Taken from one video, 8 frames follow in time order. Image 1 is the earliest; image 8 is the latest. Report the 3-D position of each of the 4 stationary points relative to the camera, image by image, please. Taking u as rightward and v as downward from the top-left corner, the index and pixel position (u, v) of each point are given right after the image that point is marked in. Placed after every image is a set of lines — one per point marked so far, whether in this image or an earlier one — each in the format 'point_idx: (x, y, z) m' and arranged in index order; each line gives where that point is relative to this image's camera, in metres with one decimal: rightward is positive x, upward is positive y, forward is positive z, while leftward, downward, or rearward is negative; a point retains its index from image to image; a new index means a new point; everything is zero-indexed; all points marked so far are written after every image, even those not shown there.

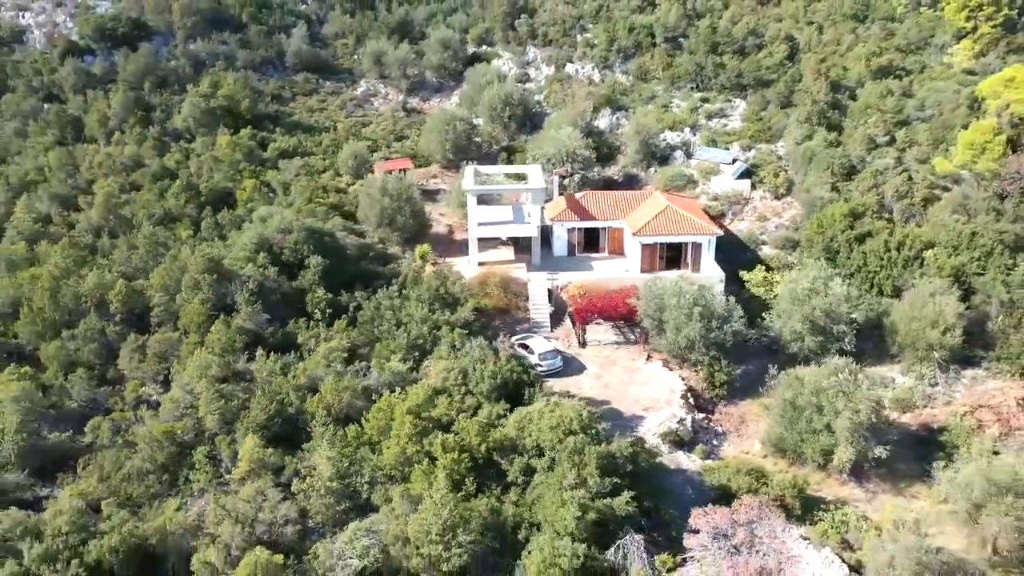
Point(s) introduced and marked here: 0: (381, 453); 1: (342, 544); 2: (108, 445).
0: (-2.9, -3.8, +17.4) m
1: (-3.4, -5.2, +15.7) m
2: (-9.8, -3.8, +18.8) m
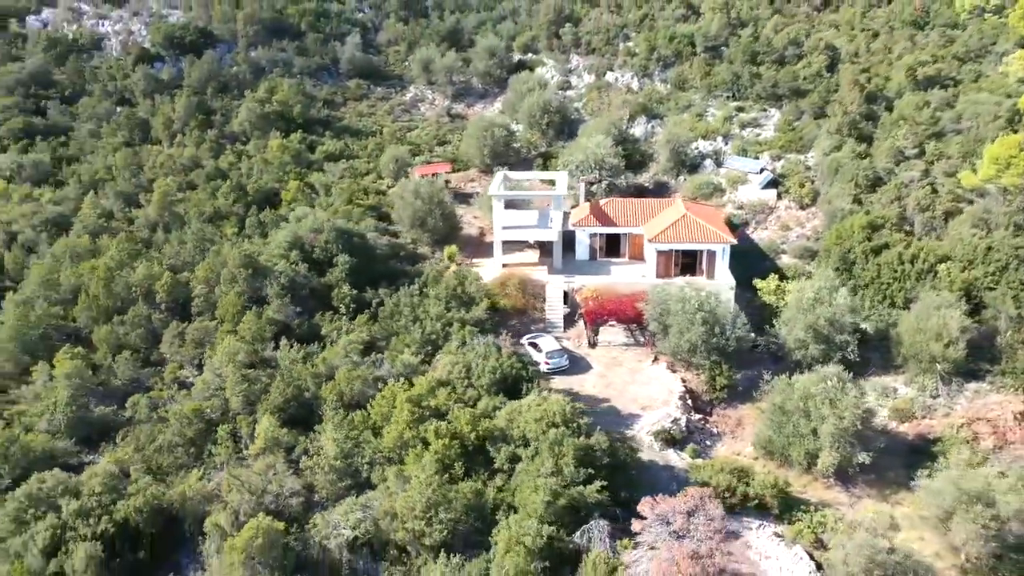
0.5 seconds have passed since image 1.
0: (-3.2, -3.7, +19.0) m
1: (-3.9, -5.1, +17.3) m
2: (-9.9, -3.5, +20.9) m
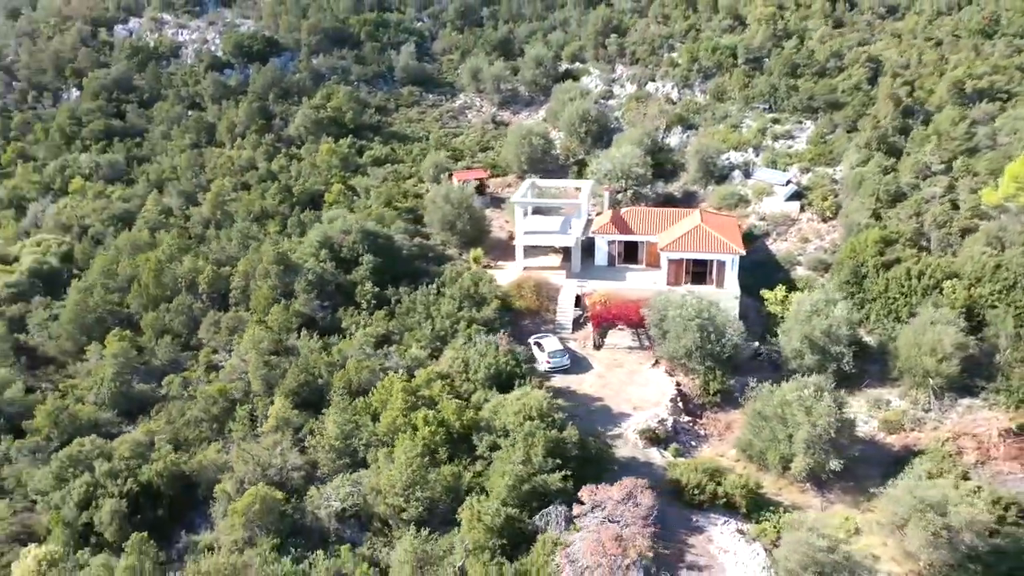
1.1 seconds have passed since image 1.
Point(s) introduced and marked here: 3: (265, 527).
0: (-3.6, -3.7, +20.9) m
1: (-4.5, -5.1, +19.3) m
2: (-10.1, -3.3, +23.4) m
3: (-5.9, -5.7, +18.5) m
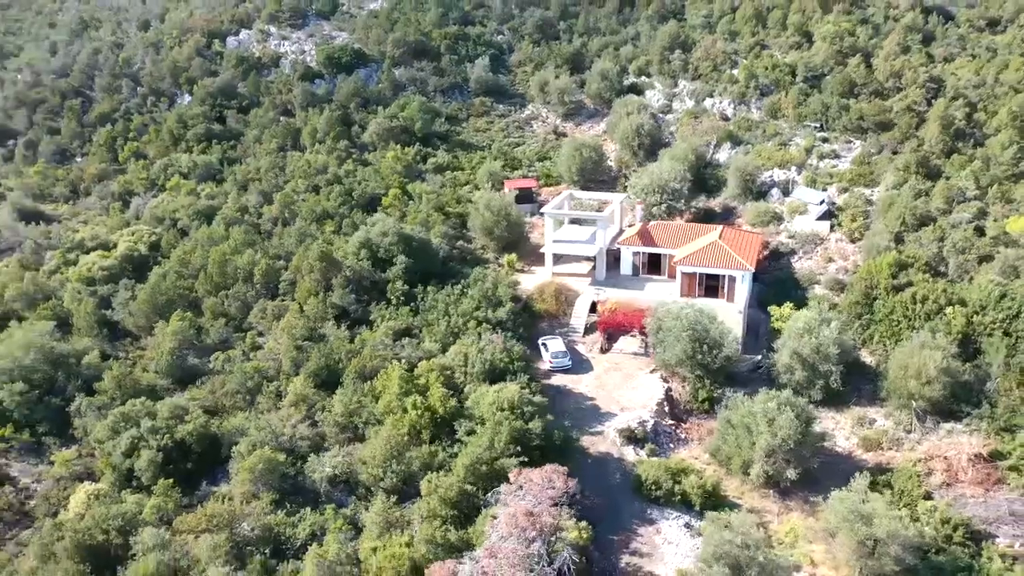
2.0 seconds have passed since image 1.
0: (-4.1, -3.6, +23.8) m
1: (-5.3, -4.9, +22.3) m
2: (-10.2, -2.9, +27.2) m
3: (-6.9, -5.5, +21.8) m
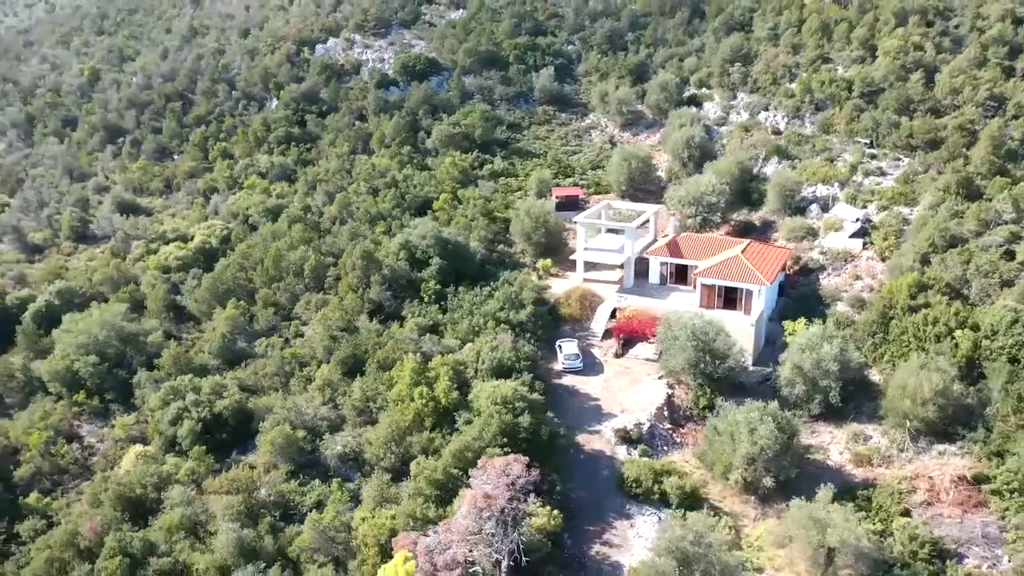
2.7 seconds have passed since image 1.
0: (-4.1, -3.5, +26.2) m
1: (-5.5, -4.8, +24.9) m
2: (-9.7, -2.6, +30.3) m
3: (-7.2, -5.3, +24.5) m
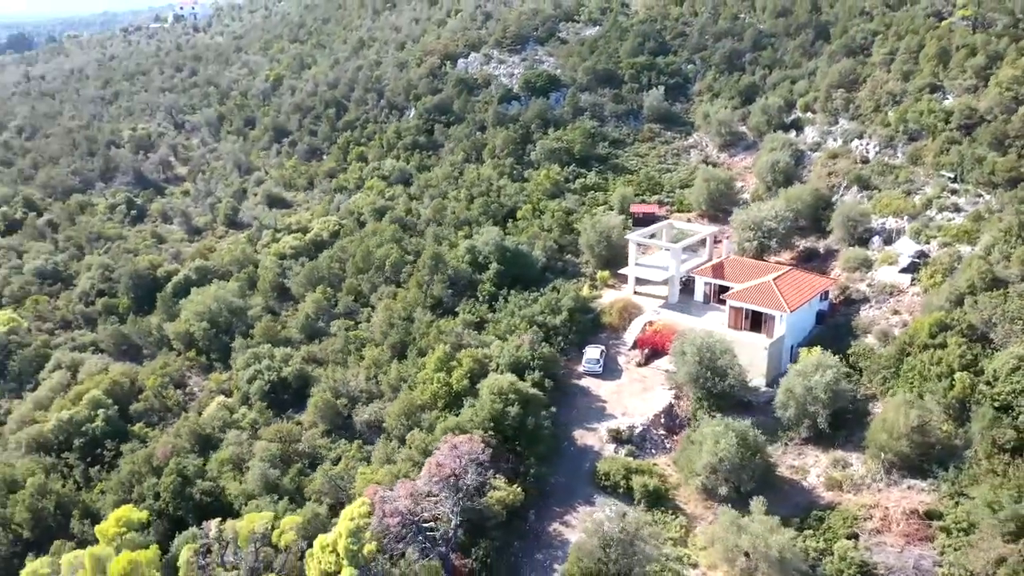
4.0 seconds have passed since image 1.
0: (-3.7, -3.4, +30.7) m
1: (-5.5, -4.6, +29.7) m
2: (-8.2, -2.1, +35.9) m
3: (-7.2, -5.0, +29.7) m
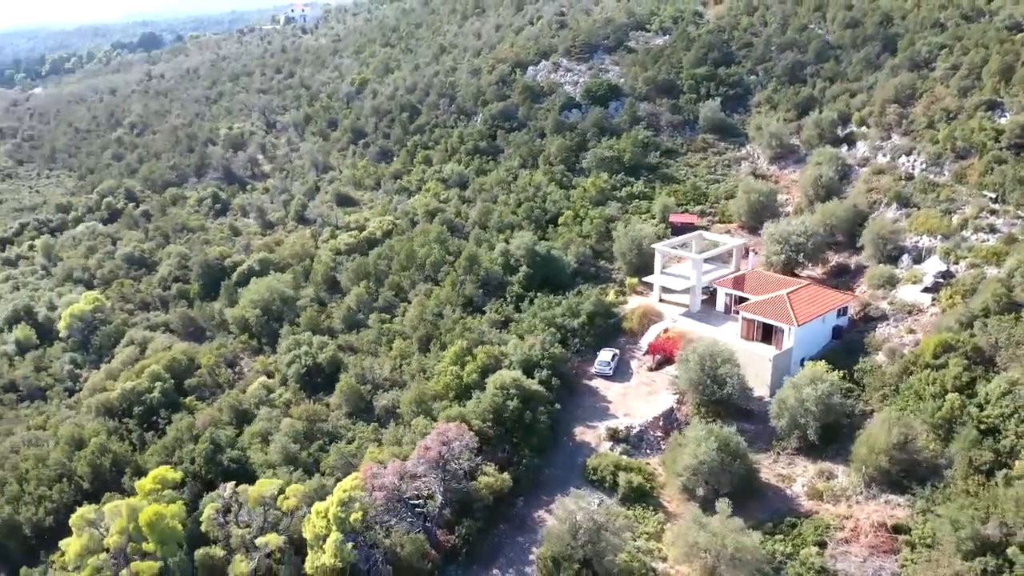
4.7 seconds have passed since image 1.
0: (-3.3, -3.4, +33.2) m
1: (-5.2, -4.5, +32.4) m
2: (-7.0, -1.9, +38.8) m
3: (-6.9, -4.8, +32.6) m
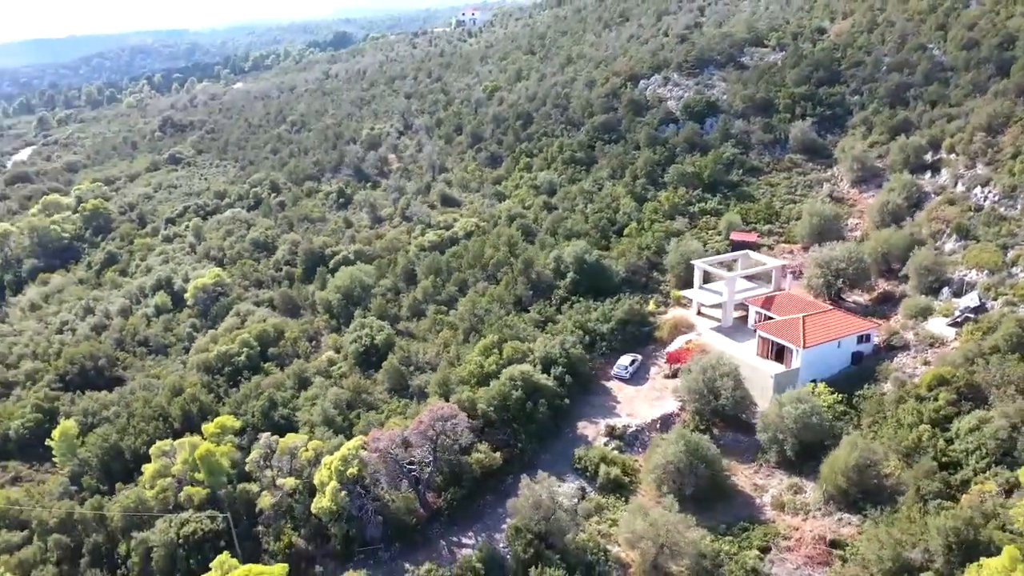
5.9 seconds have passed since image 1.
0: (-2.2, -3.3, +37.4) m
1: (-4.3, -4.2, +37.0) m
2: (-4.6, -1.6, +43.7) m
3: (-5.9, -4.4, +37.6) m
